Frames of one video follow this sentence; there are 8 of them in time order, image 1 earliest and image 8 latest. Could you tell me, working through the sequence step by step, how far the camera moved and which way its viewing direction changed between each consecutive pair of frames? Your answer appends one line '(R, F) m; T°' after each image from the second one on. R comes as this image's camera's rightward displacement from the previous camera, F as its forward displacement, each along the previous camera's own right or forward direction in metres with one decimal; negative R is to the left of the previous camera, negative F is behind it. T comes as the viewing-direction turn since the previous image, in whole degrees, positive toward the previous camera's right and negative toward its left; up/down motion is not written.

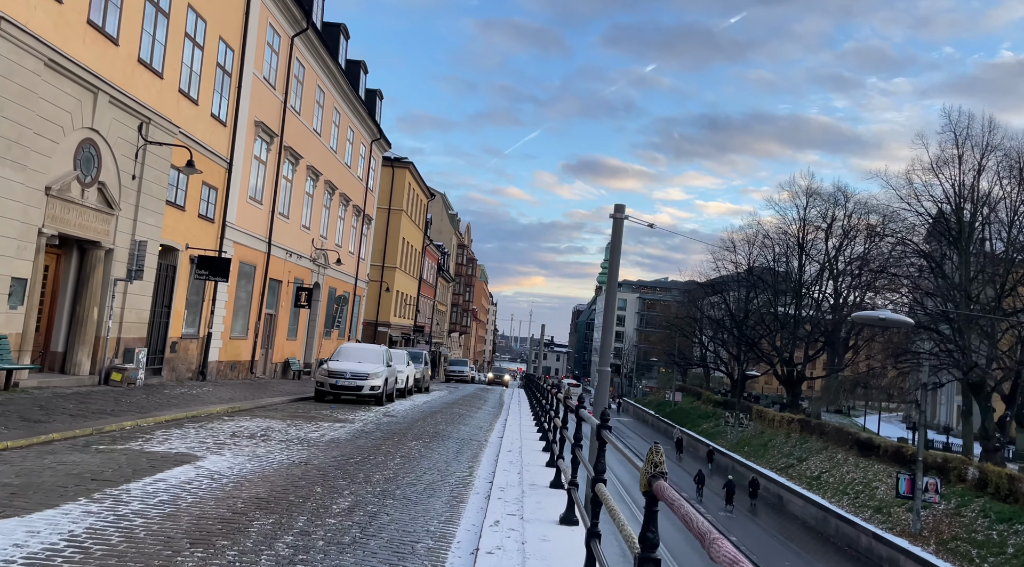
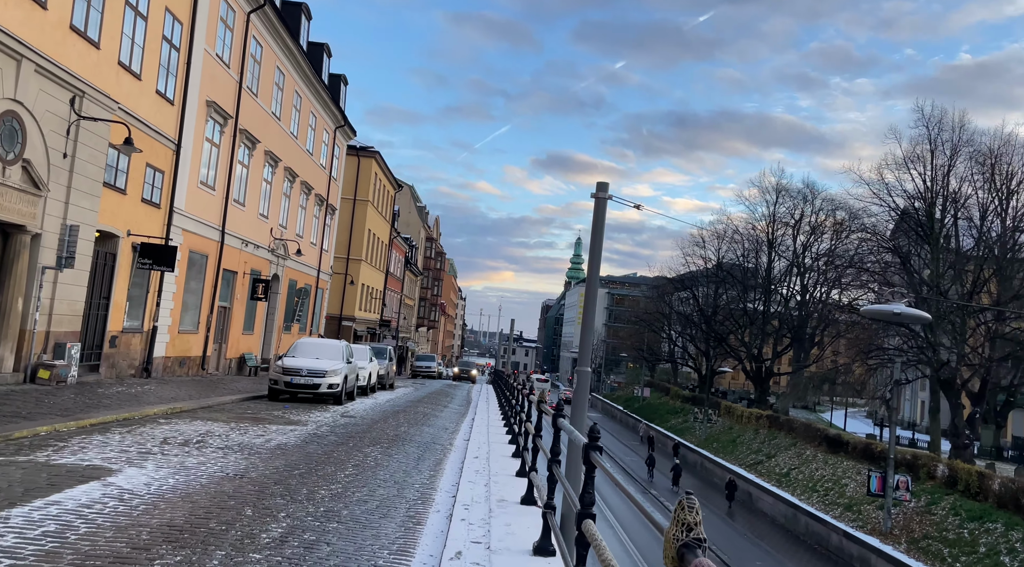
(0.0, +0.9) m; +2°
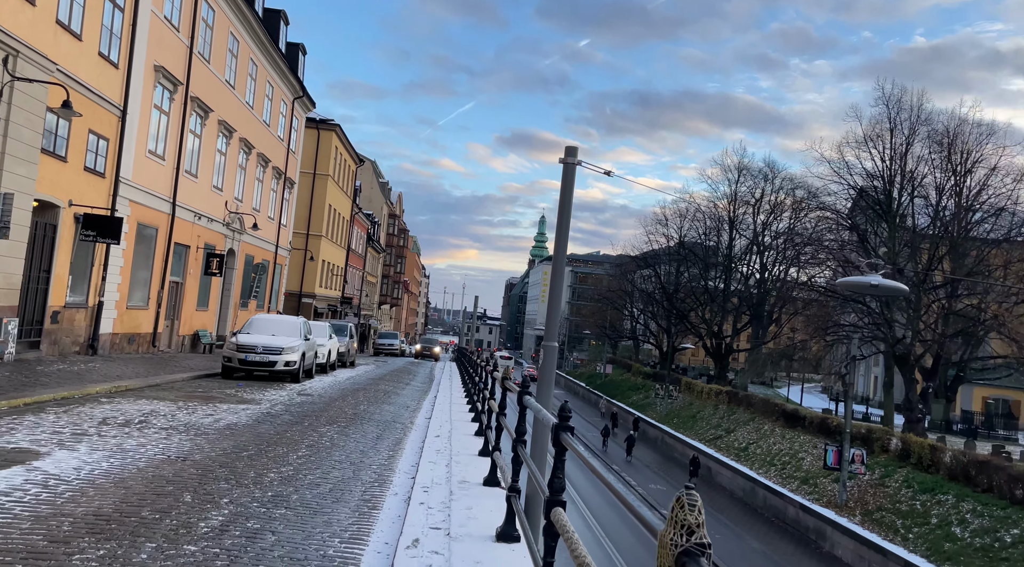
(0.0, +0.4) m; +3°
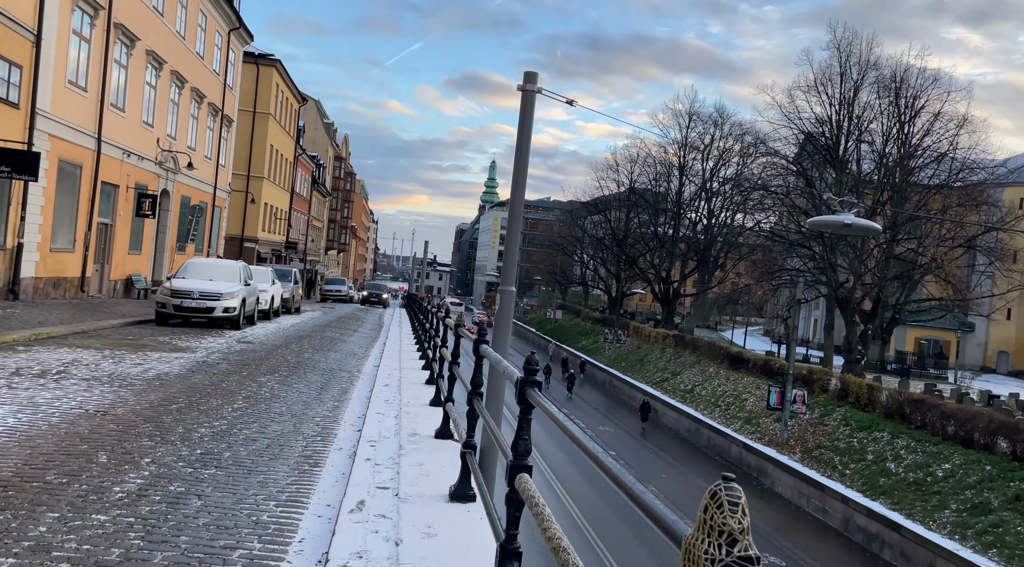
(0.0, +0.5) m; +4°
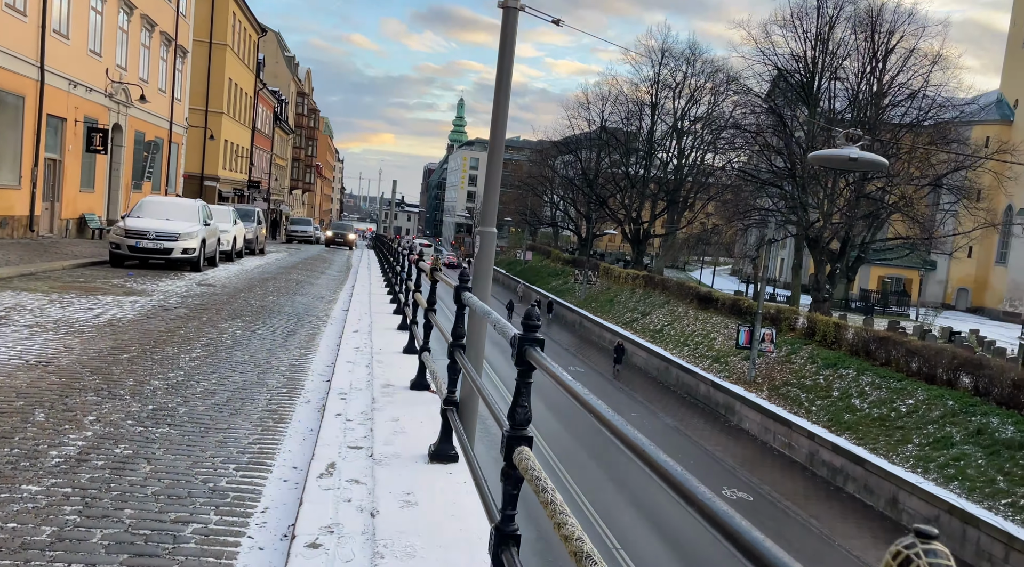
(-0.1, +0.4) m; +2°
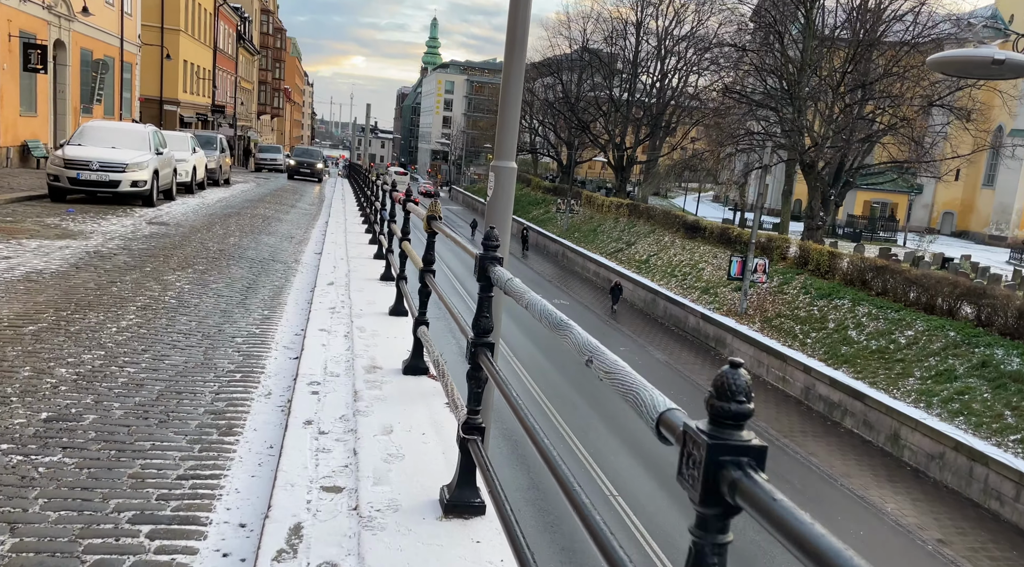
(-0.2, +1.2) m; +2°
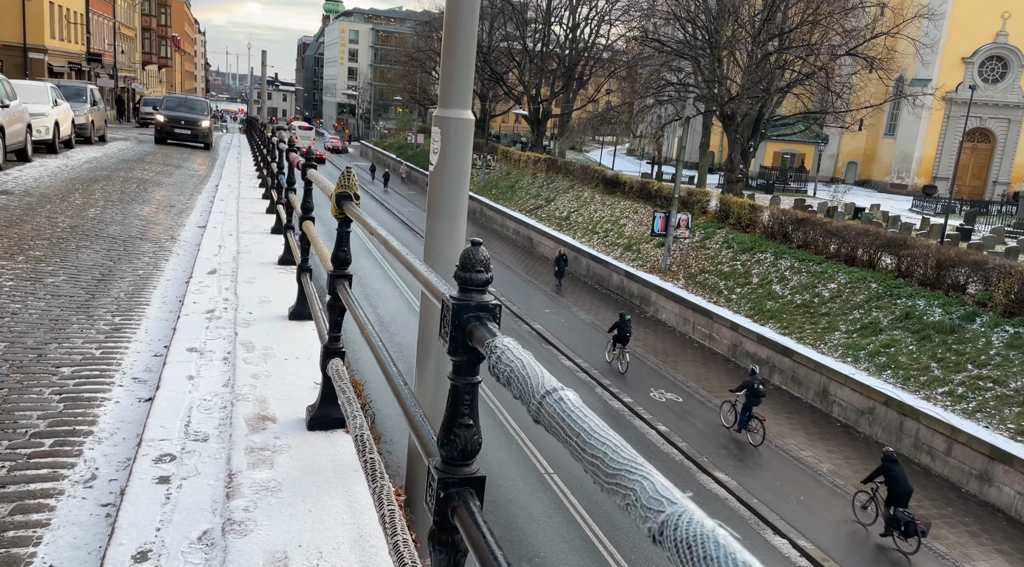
(-0.1, +1.2) m; +6°
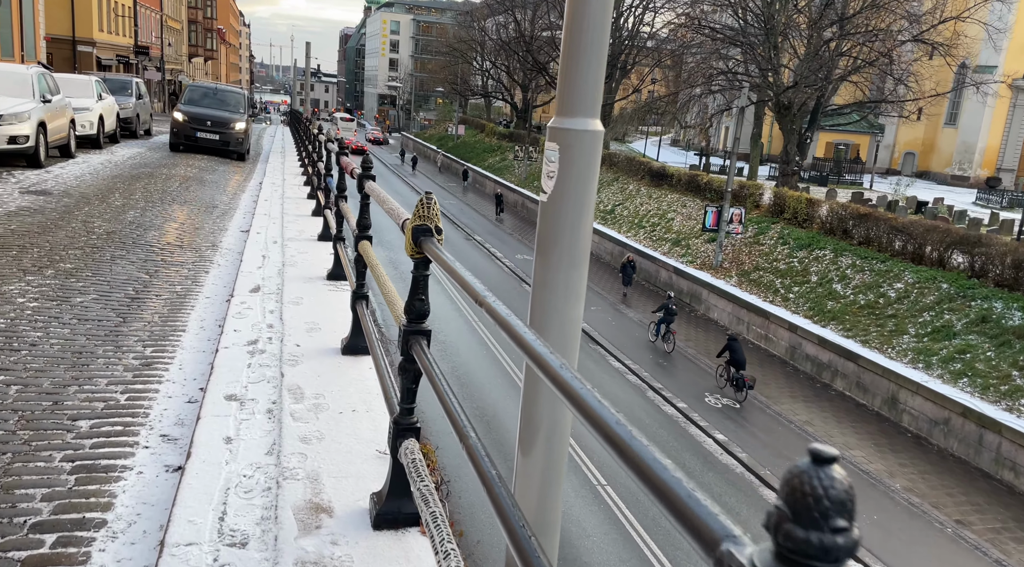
(-0.2, +0.6) m; -3°
